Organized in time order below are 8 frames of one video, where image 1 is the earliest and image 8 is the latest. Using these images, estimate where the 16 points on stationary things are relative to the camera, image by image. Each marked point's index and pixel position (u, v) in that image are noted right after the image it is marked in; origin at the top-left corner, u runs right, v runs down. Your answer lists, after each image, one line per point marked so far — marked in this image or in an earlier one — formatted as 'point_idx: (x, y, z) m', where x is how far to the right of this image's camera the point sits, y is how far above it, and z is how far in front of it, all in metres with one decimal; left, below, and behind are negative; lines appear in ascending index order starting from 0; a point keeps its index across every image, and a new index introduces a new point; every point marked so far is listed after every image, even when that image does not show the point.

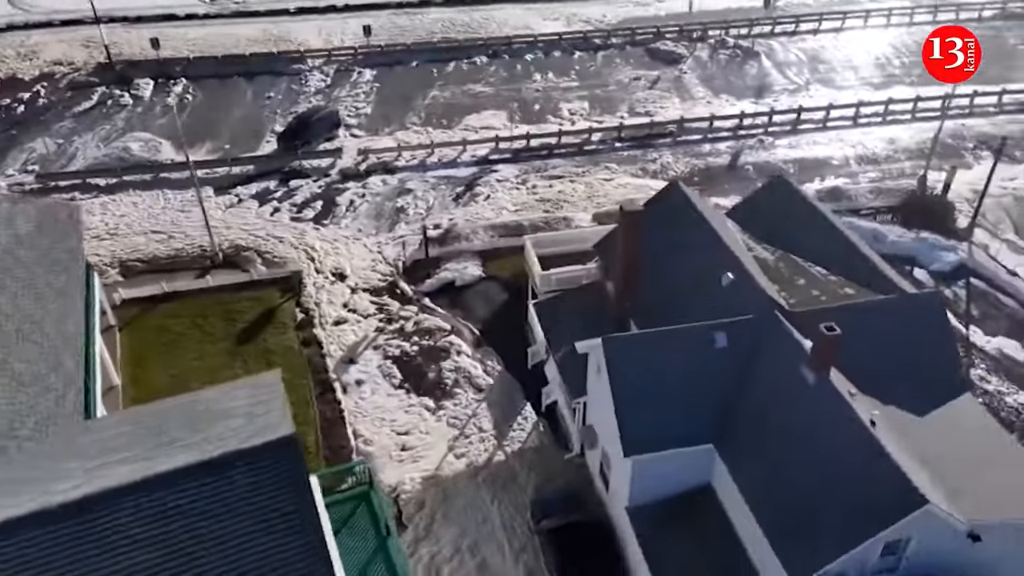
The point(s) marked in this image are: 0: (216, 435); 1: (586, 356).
0: (-4.7, -2.4, +12.5) m
1: (+1.7, -1.6, +18.0) m
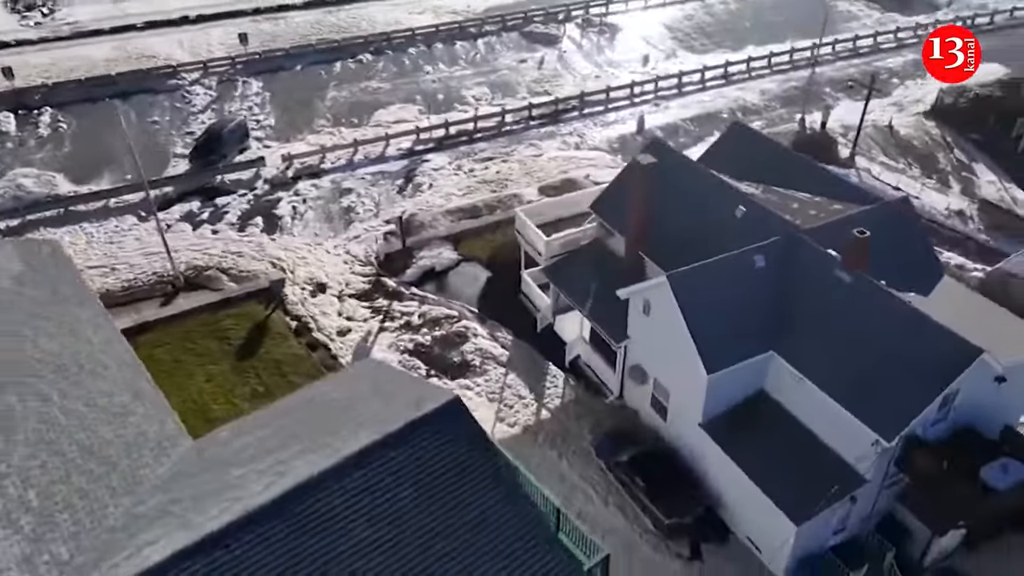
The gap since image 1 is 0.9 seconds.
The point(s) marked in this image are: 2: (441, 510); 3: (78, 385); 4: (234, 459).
0: (-2.3, -2.1, +12.7) m
1: (+2.6, -0.4, +19.5) m
2: (-1.2, -3.3, +11.4) m
3: (-7.8, -1.9, +14.0) m
4: (-4.5, -2.8, +12.6) m
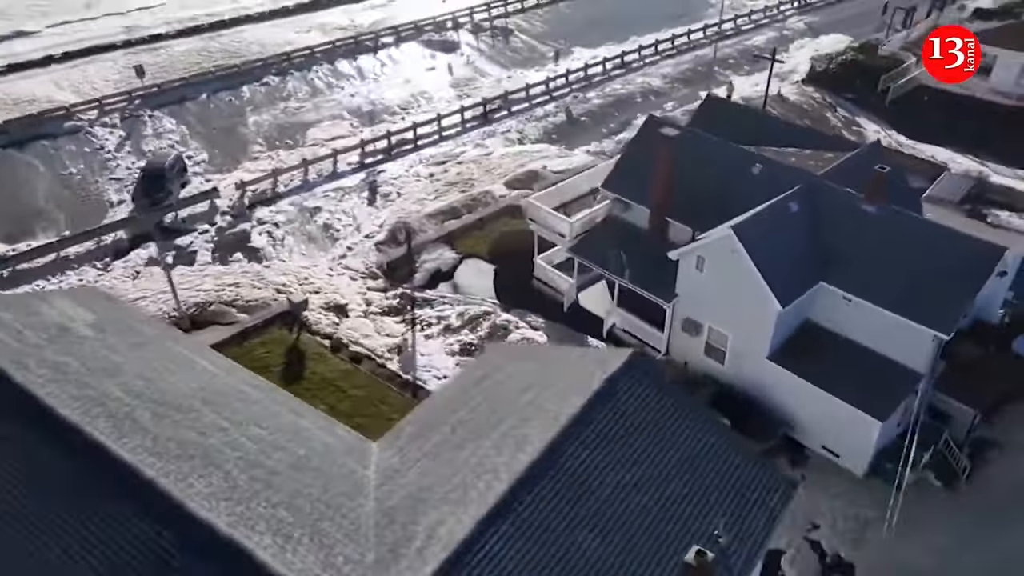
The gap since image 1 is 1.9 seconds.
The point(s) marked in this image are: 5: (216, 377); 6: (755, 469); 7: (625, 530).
0: (+0.8, -1.7, +13.6) m
1: (+3.9, +0.5, +21.3) m
2: (+2.4, -2.7, +12.6) m
3: (-4.8, -2.3, +13.7) m
4: (-1.2, -2.6, +13.0) m
5: (-5.7, -1.7, +15.1) m
6: (+3.9, -3.1, +13.0) m
7: (+1.6, -3.6, +11.4) m
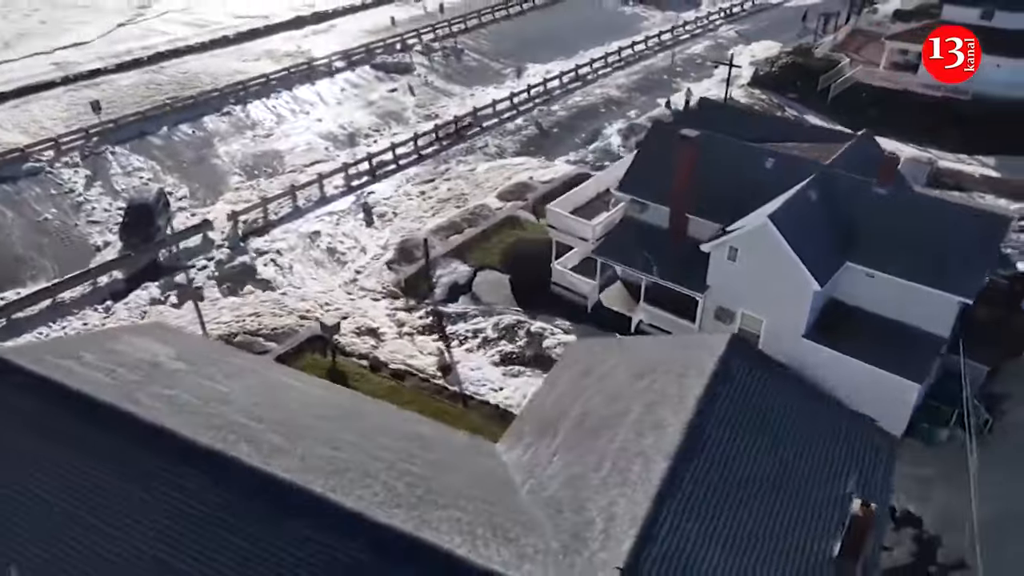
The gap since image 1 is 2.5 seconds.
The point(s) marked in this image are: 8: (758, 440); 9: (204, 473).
0: (+2.9, -1.5, +14.3) m
1: (+4.8, +0.7, +22.3) m
2: (+4.7, -2.3, +13.5) m
3: (-2.6, -2.6, +13.8) m
4: (+1.1, -2.6, +13.5) m
5: (-3.7, -2.1, +15.0) m
6: (+6.2, -2.7, +14.1) m
7: (+4.1, -3.3, +12.2) m
8: (+4.1, -2.6, +12.9) m
9: (-4.7, -2.9, +12.0) m
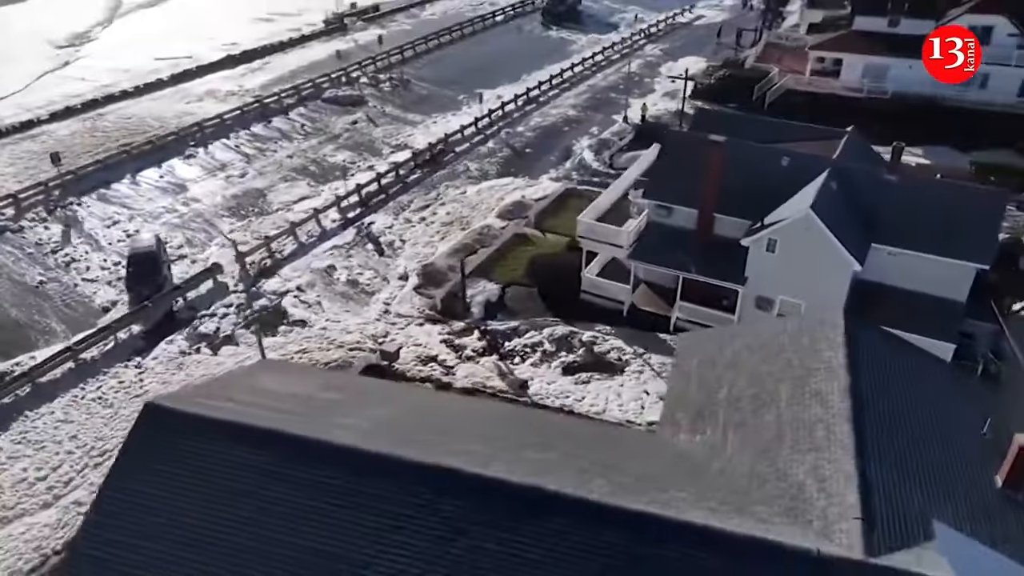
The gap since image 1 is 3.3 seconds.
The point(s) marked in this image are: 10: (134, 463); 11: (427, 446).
0: (+5.8, -1.2, +15.7) m
1: (+6.3, +0.8, +24.0) m
2: (+7.7, -1.8, +15.1) m
3: (+0.6, -2.7, +14.3) m
4: (+4.2, -2.4, +14.5) m
5: (-0.8, -2.5, +15.4) m
6: (+9.1, -2.1, +15.9) m
7: (+7.5, -2.8, +13.7) m
8: (+7.3, -2.1, +14.4) m
9: (-1.3, -3.2, +12.2) m
10: (-6.5, -3.0, +13.2) m
11: (-1.5, -2.7, +13.2) m
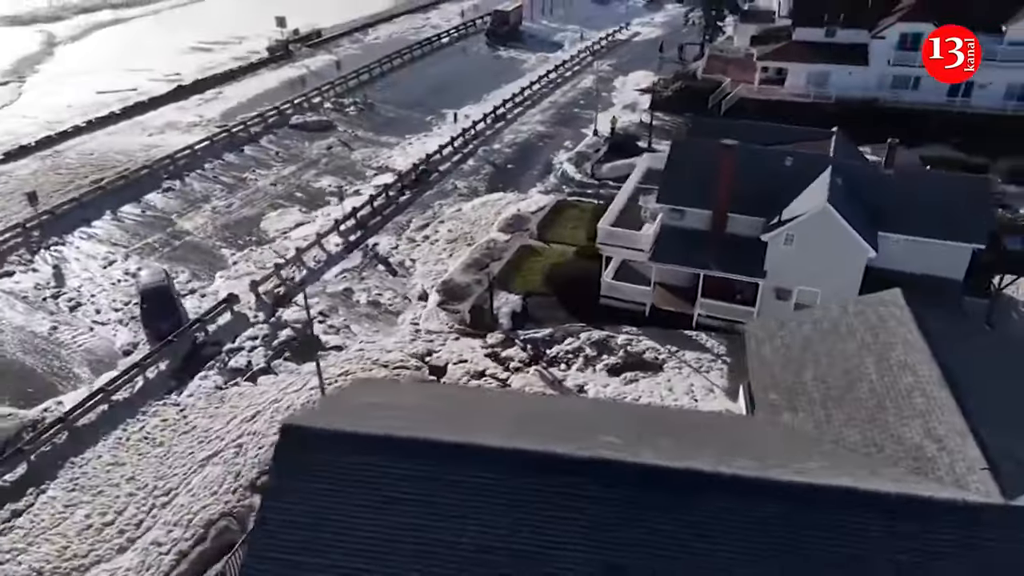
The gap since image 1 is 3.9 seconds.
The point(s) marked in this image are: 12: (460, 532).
0: (+7.9, -0.8, +17.1) m
1: (+7.3, +1.0, +25.4) m
2: (+9.9, -1.3, +16.7) m
3: (+2.9, -2.7, +15.1) m
4: (+6.5, -2.1, +15.8) m
5: (+1.5, -2.5, +16.0) m
6: (+11.2, -1.5, +17.7) m
7: (+9.9, -2.3, +15.3) m
8: (+9.5, -1.6, +16.0) m
9: (+1.4, -3.2, +12.8) m
10: (-3.9, -3.4, +13.2) m
11: (+1.0, -2.7, +13.8) m
12: (-0.9, -4.0, +12.5) m
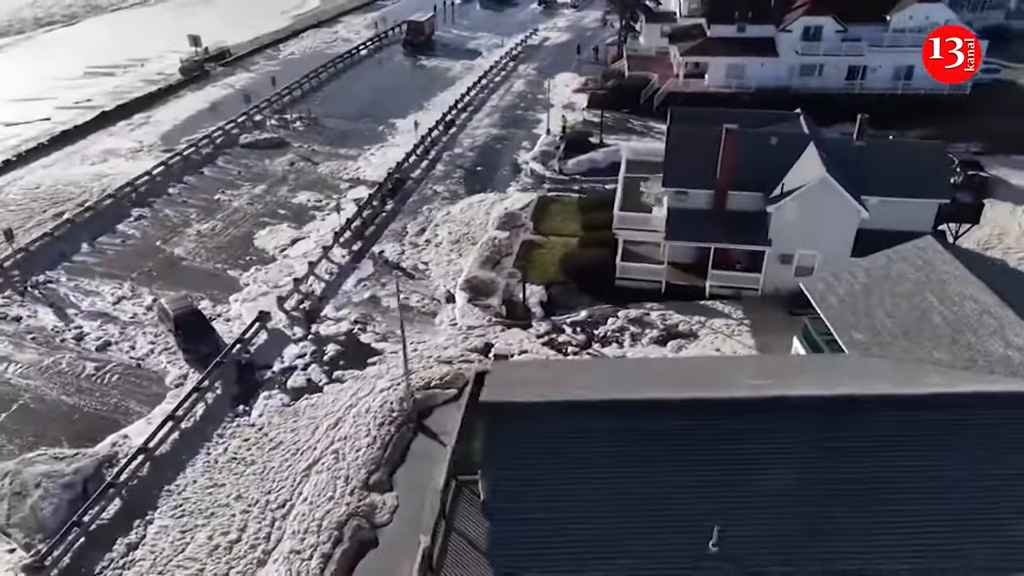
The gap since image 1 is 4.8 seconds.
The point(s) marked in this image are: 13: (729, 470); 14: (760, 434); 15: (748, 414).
0: (+10.5, +0.5, +20.1) m
1: (+8.4, +2.1, +28.2) m
2: (+12.6, +0.2, +20.1) m
3: (+6.2, -1.8, +17.3) m
4: (+9.5, -0.9, +18.5) m
5: (+4.5, -1.8, +18.0) m
6: (+13.7, +0.1, +21.2) m
7: (+12.9, -0.7, +18.6) m
8: (+12.4, -0.1, +19.3) m
9: (+5.1, -2.4, +14.7) m
10: (-0.2, -3.1, +14.3) m
11: (+4.5, -2.0, +15.7) m
12: (+3.0, -3.4, +14.1) m
13: (+3.9, -3.2, +14.2) m
14: (+4.4, -2.8, +14.4) m
15: (+4.4, -2.4, +14.7) m
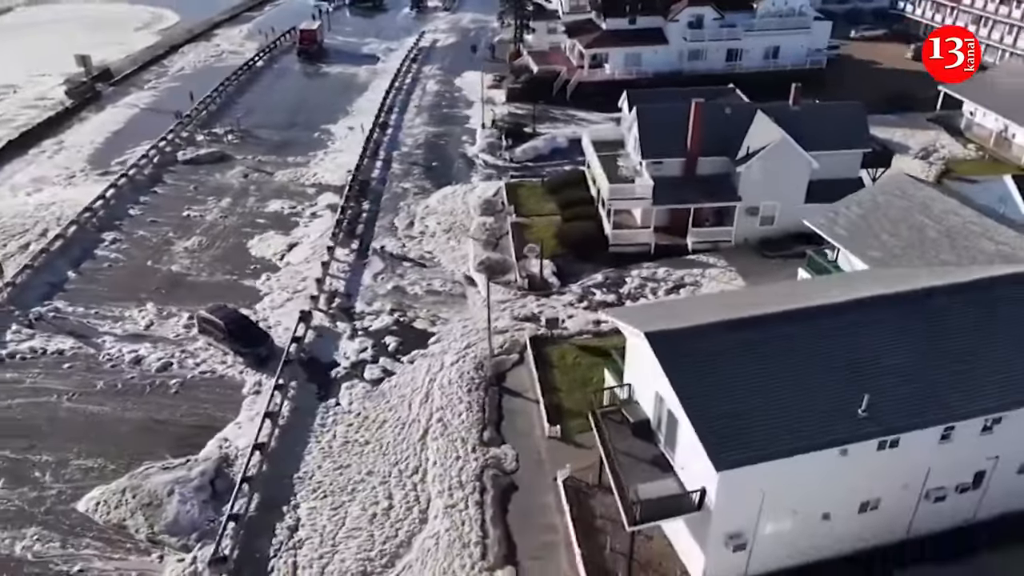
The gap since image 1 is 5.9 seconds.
0: (+12.5, +2.9, +25.0) m
1: (+8.6, +4.0, +32.5) m
2: (+14.6, +2.8, +25.4) m
3: (+9.2, +0.2, +21.4) m
4: (+12.1, +1.4, +23.3) m
5: (+7.4, -0.1, +21.7) m
6: (+15.5, +2.9, +26.8) m
7: (+15.3, +2.0, +24.1) m
8: (+14.6, +2.5, +24.6) m
9: (+8.7, -0.5, +18.7) m
10: (+3.8, -1.8, +17.1) m
11: (+7.9, -0.2, +19.5) m
12: (+6.9, -1.7, +17.6) m
13: (+7.8, -1.5, +17.9) m
14: (+8.2, -0.9, +18.3) m
15: (+8.0, -0.6, +18.5) m
